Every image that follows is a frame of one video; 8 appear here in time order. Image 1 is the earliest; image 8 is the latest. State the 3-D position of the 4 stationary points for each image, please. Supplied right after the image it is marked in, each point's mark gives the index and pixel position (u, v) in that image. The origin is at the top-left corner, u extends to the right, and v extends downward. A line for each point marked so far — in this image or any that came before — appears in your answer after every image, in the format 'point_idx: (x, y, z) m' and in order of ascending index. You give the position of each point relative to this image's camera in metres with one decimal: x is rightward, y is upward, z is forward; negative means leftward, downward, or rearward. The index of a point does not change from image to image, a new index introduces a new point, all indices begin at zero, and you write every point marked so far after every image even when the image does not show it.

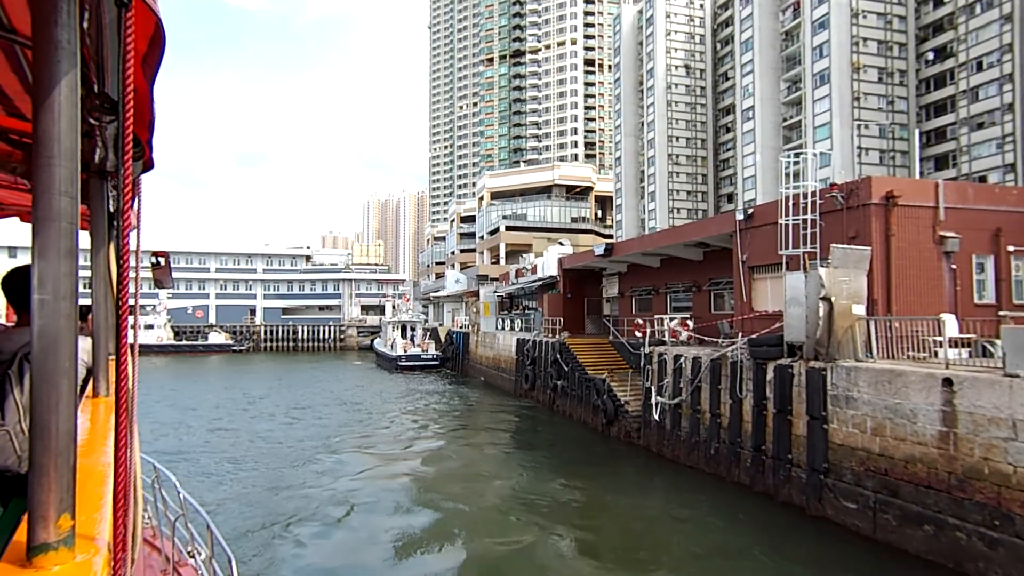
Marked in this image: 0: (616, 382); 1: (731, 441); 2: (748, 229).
0: (+2.9, -2.6, +17.0) m
1: (+4.0, -2.8, +11.0) m
2: (+4.8, +1.2, +12.4) m
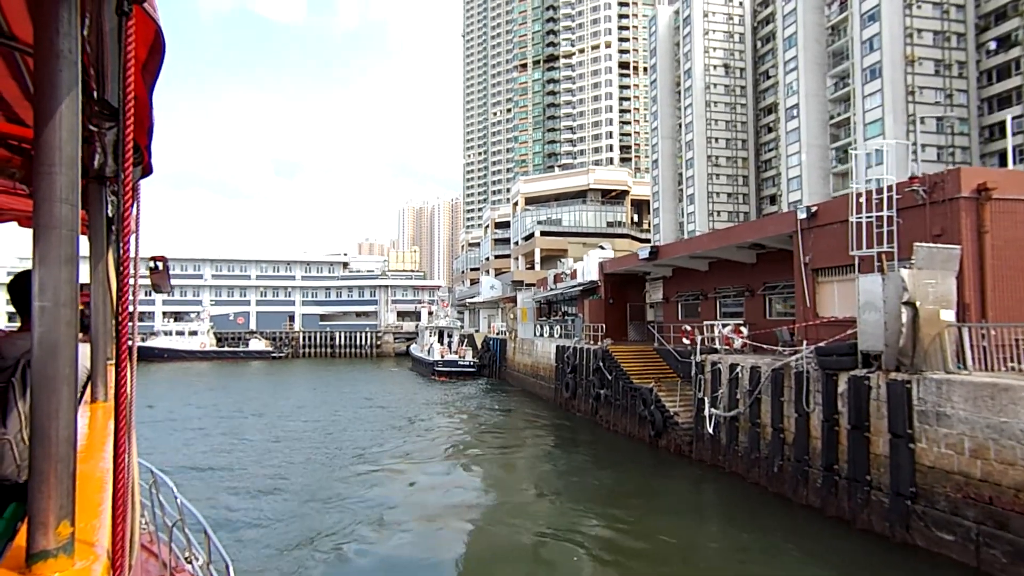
0: (+4.0, -2.8, +16.2) m
1: (+4.7, -2.8, +10.1) m
2: (+5.6, +1.1, +11.5) m
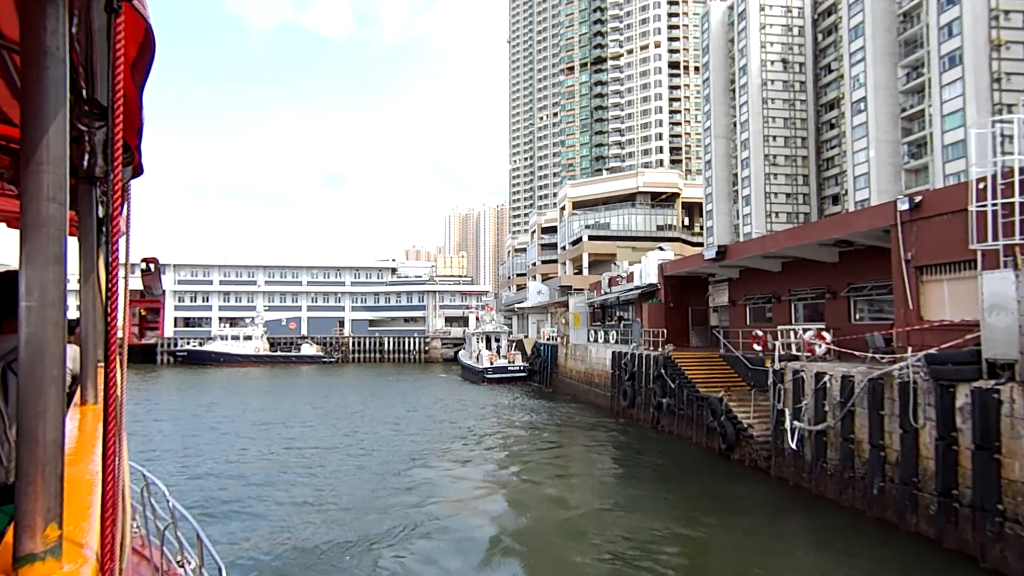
0: (+5.5, -2.8, +15.0) m
1: (+5.7, -2.8, +8.9) m
2: (+6.7, +1.1, +10.3) m
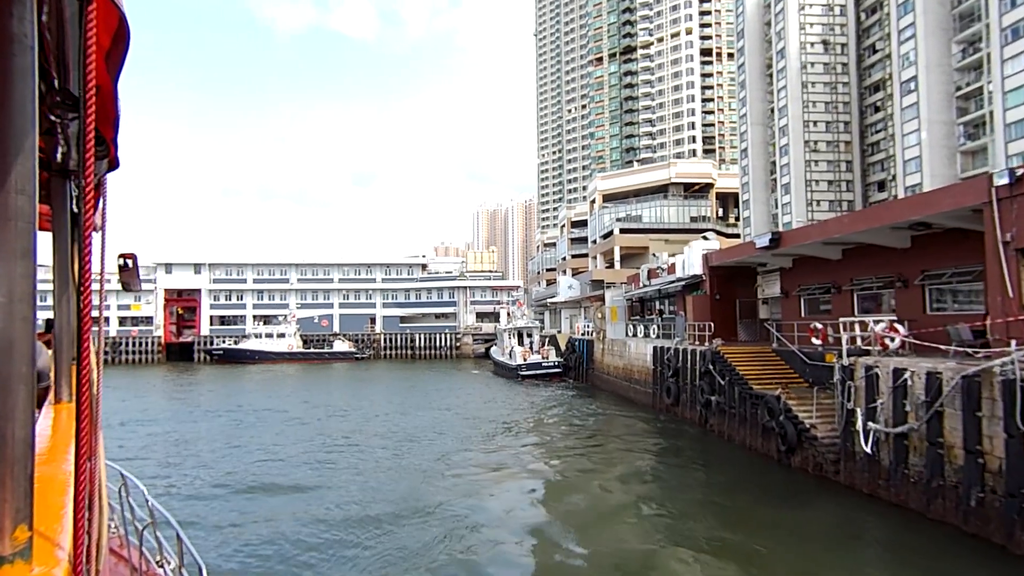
0: (+6.5, -2.6, +14.0) m
1: (+6.4, -2.6, +7.9) m
2: (+7.4, +1.3, +9.1) m
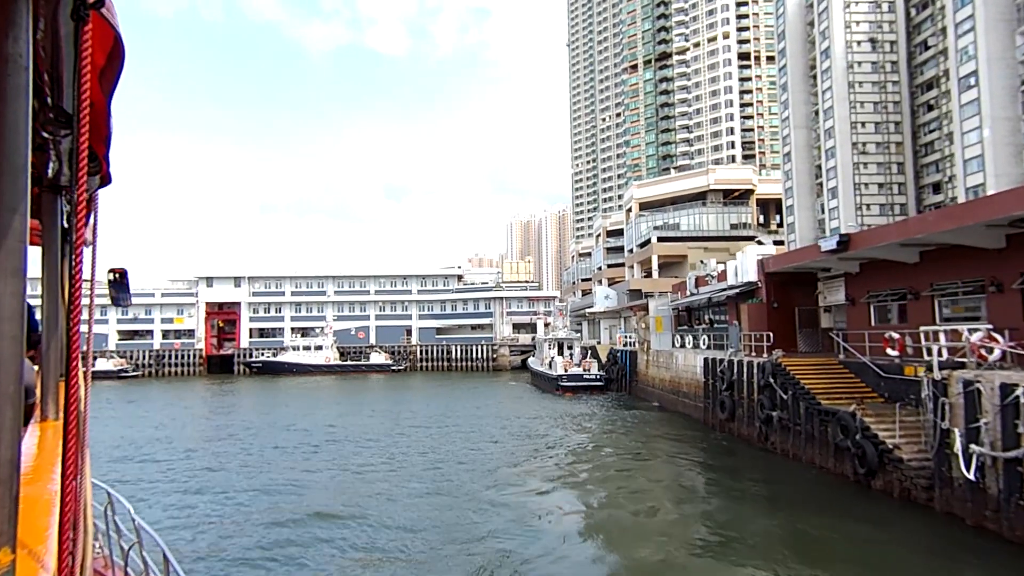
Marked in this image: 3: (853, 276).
0: (+7.5, -2.7, +12.7) m
1: (+7.1, -2.6, +6.6) m
2: (+8.2, +1.3, +7.9) m
3: (+9.2, +0.3, +16.4) m
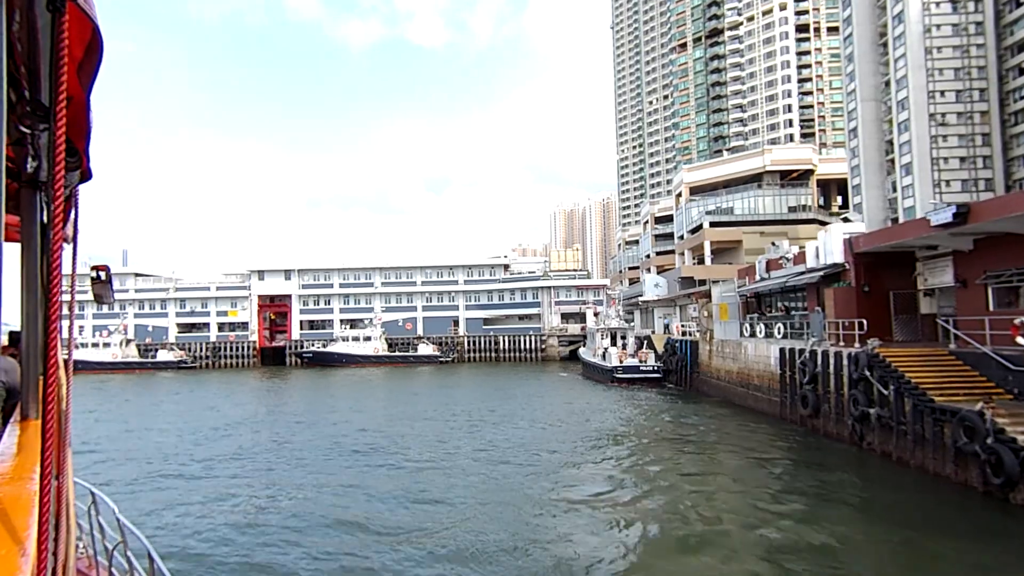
0: (+8.7, -2.3, +10.8) m
1: (+7.9, -2.4, +4.8) m
2: (+9.0, +1.6, +5.9) m
3: (+10.7, +0.8, +14.4) m
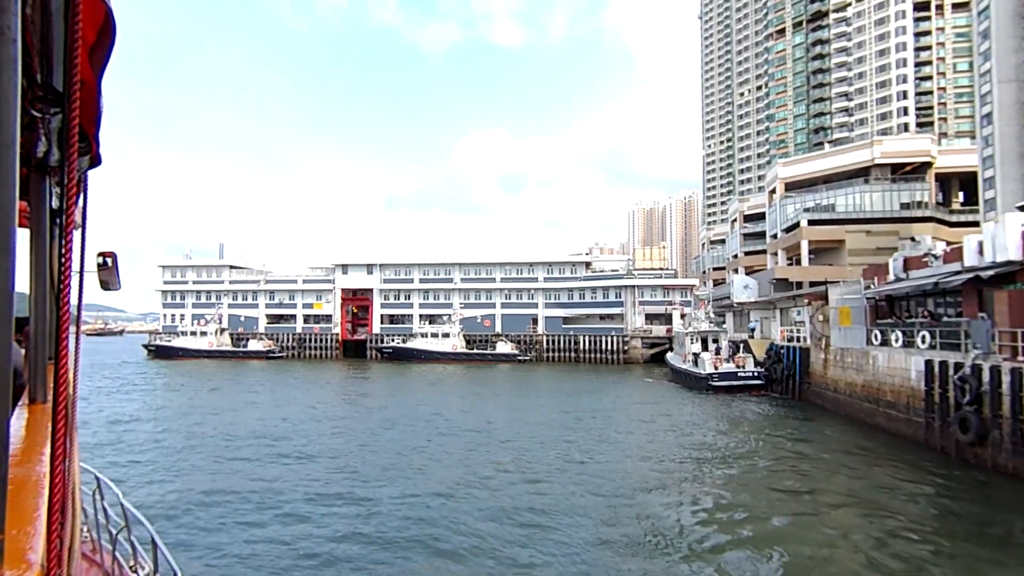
0: (+10.4, -2.4, +7.9) m
1: (+8.8, -2.4, +2.0) m
2: (+10.1, +1.6, +3.0) m
3: (+12.8, +0.7, +11.2) m
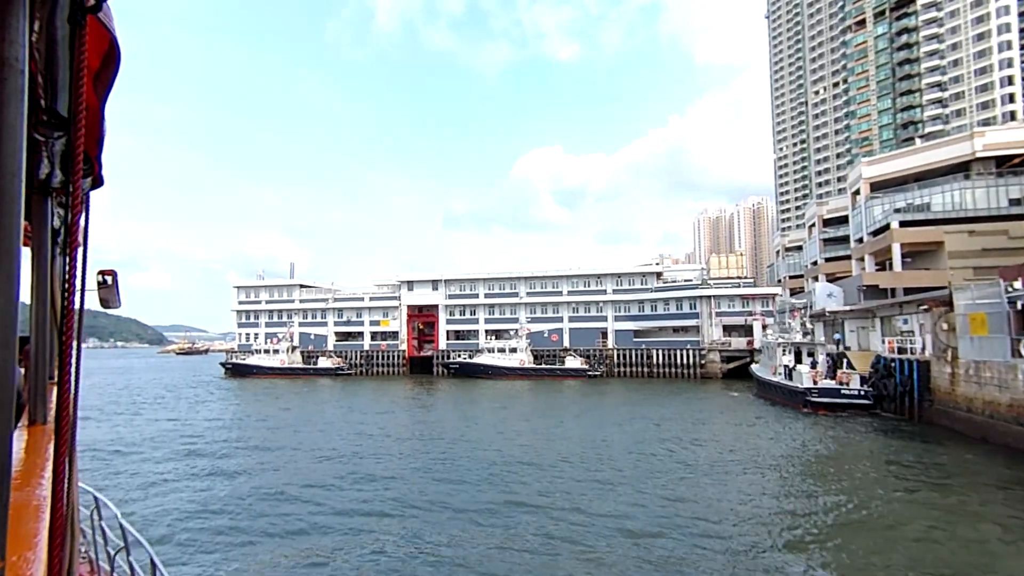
0: (+11.5, -2.2, +4.9) m
1: (+9.4, -2.1, -0.8) m
2: (+10.7, +1.9, +0.1) m
3: (+14.2, +0.9, +8.0) m
